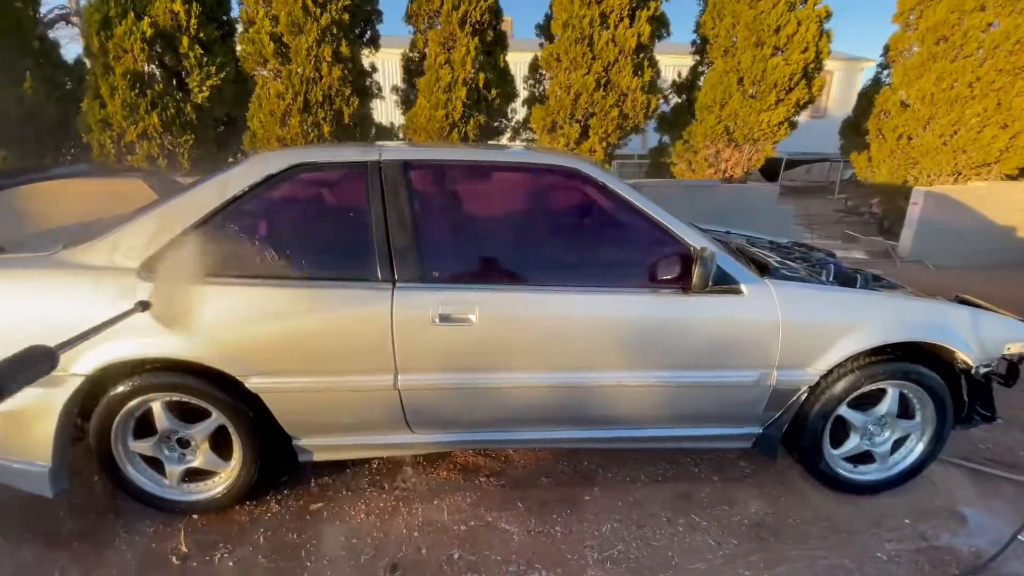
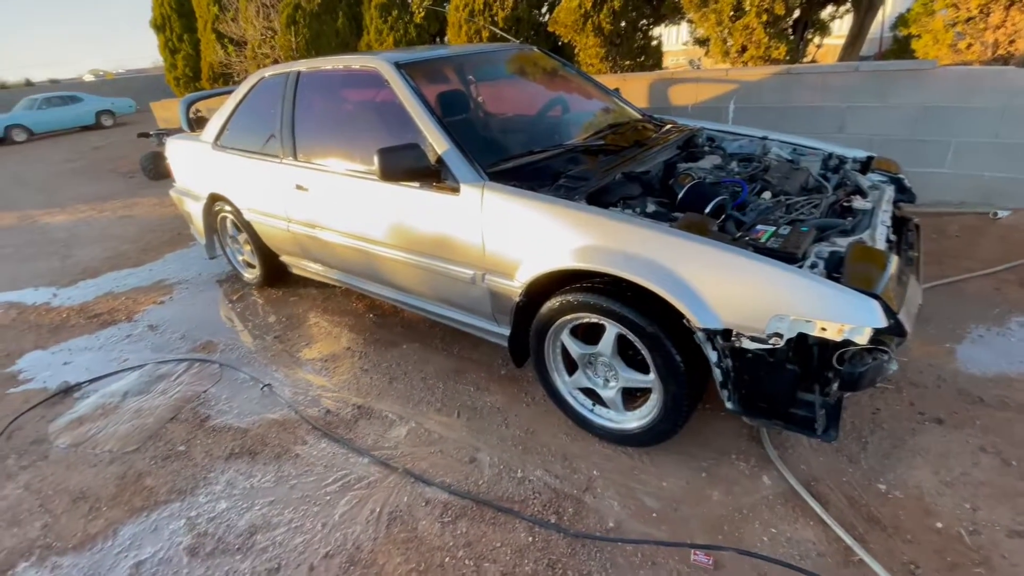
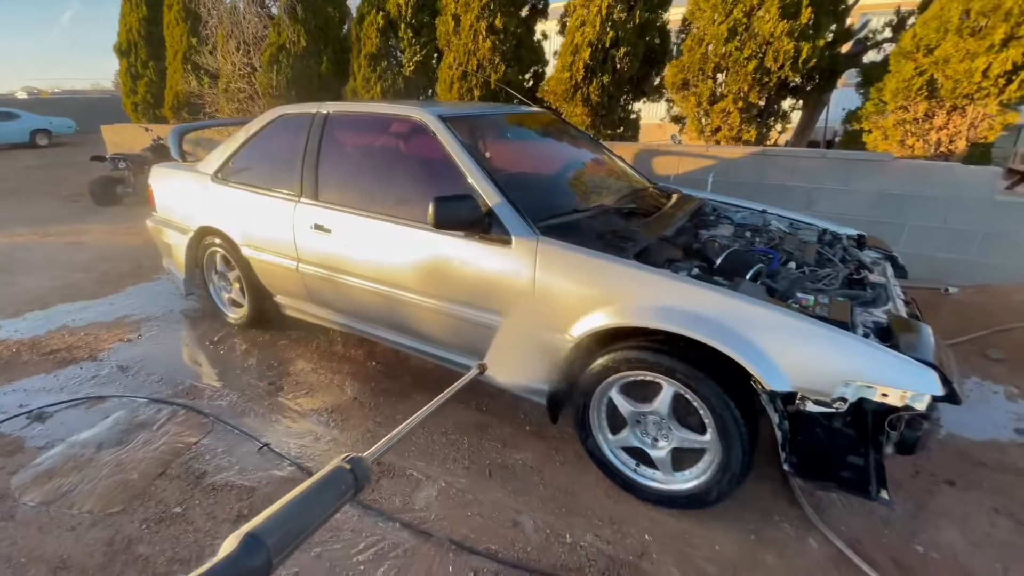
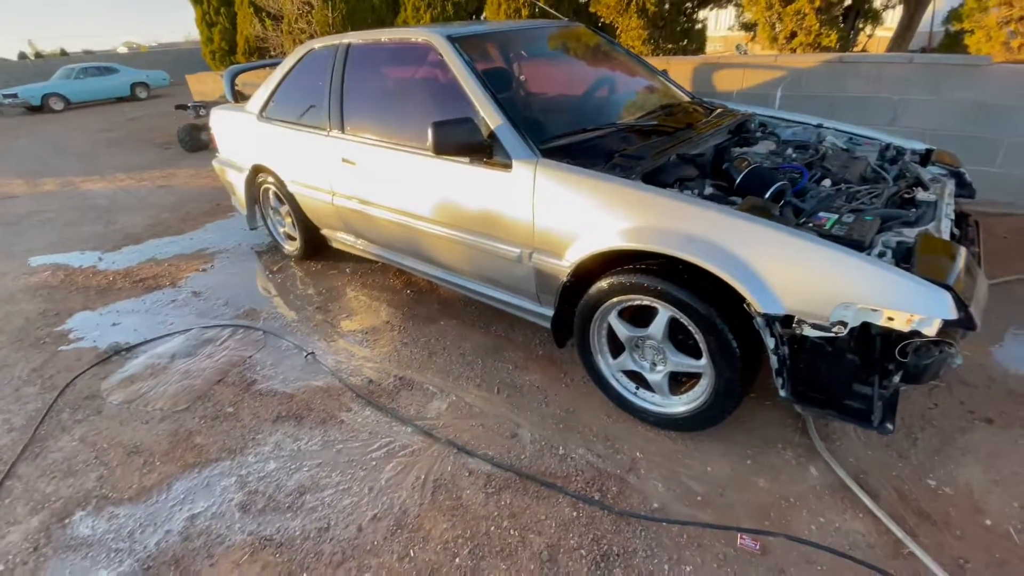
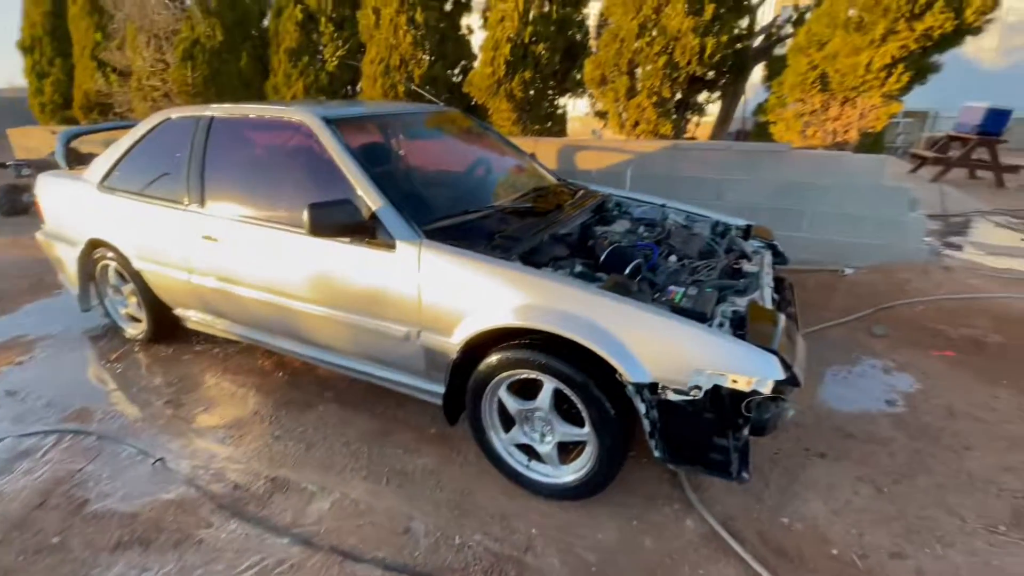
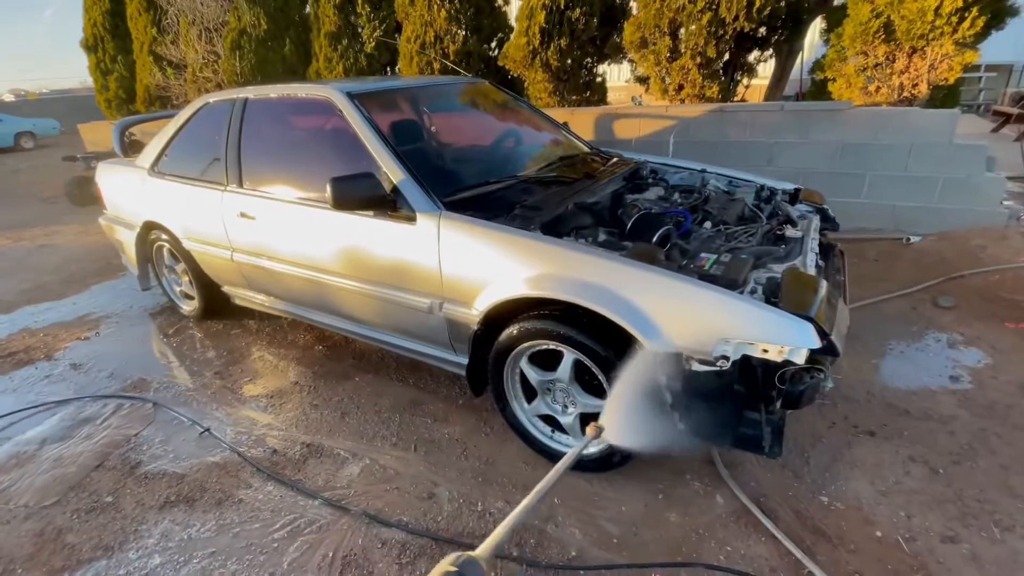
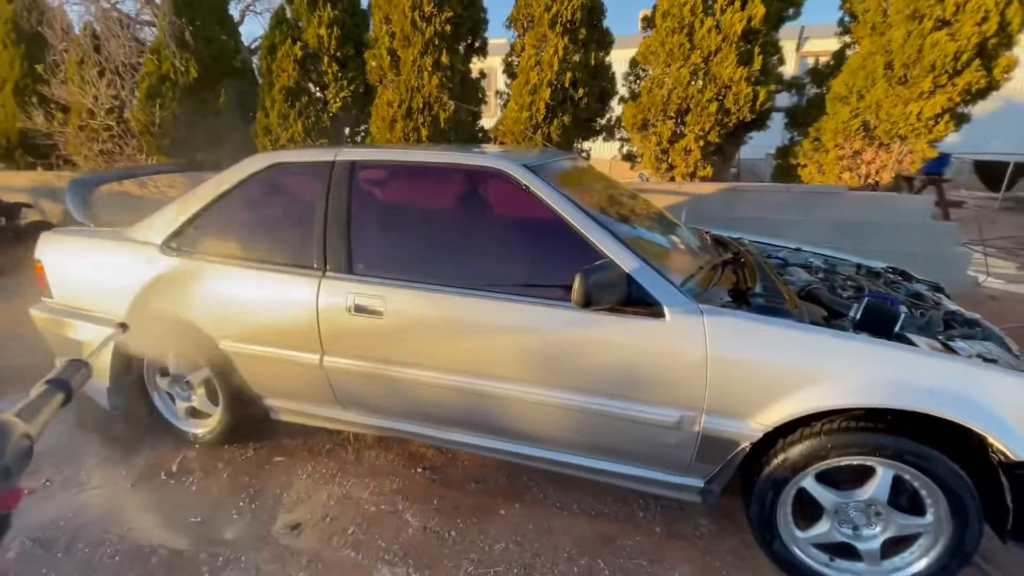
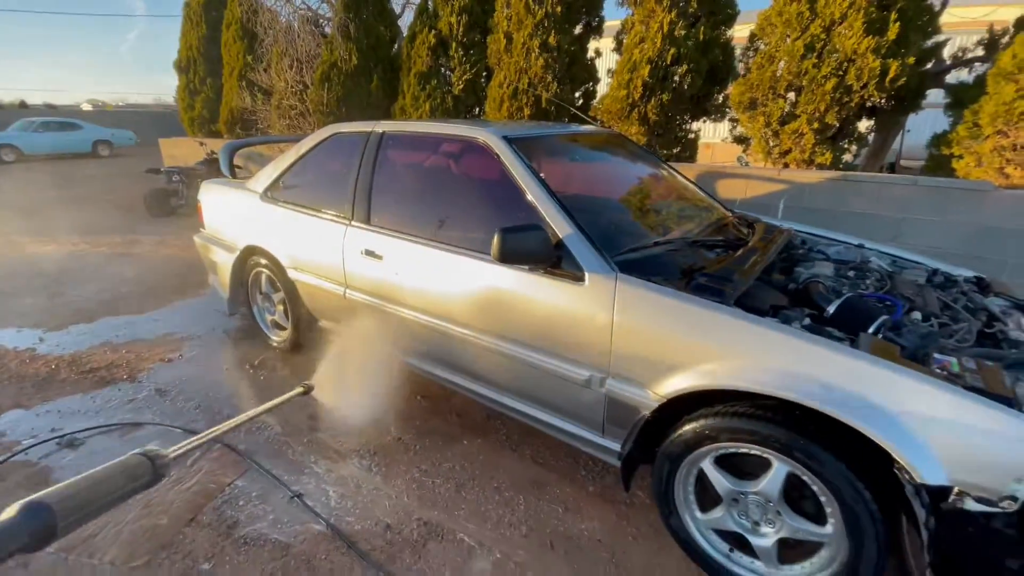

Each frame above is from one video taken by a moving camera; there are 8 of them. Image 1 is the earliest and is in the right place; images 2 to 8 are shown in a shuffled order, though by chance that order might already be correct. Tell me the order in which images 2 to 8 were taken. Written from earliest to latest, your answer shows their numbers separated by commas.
7, 8, 3, 6, 2, 4, 5
